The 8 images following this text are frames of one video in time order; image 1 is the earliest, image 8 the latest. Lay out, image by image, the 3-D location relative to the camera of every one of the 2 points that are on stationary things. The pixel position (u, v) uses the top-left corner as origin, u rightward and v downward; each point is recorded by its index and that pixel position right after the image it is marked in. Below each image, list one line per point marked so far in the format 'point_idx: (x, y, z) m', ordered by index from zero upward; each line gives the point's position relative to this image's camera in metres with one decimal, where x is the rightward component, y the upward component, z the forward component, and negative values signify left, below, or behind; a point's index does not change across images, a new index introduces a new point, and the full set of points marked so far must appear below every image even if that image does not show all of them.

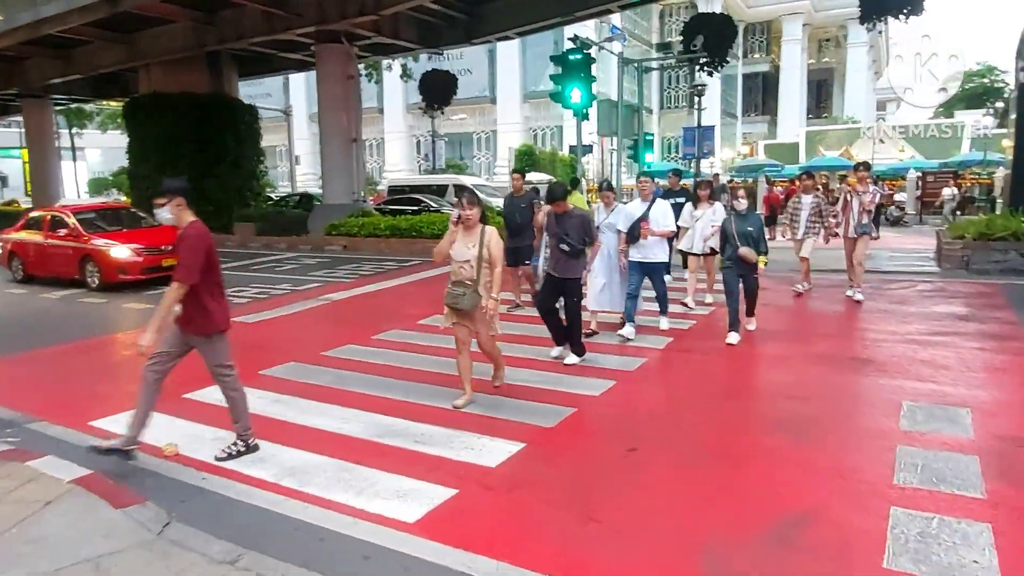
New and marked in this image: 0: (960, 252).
0: (+8.9, +0.7, +14.1) m
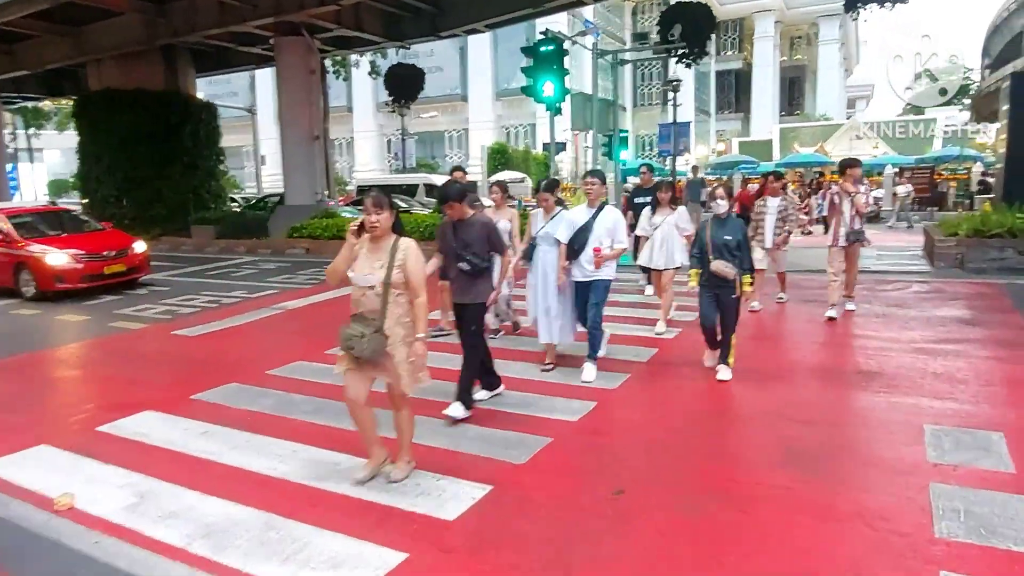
0: (+8.4, +0.7, +13.4) m
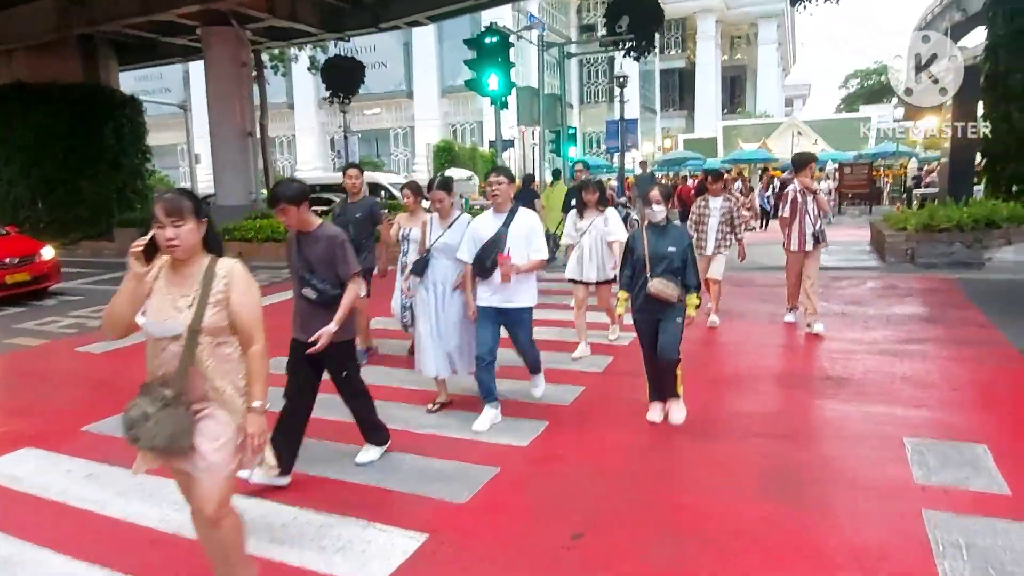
0: (+7.3, +0.8, +13.2) m
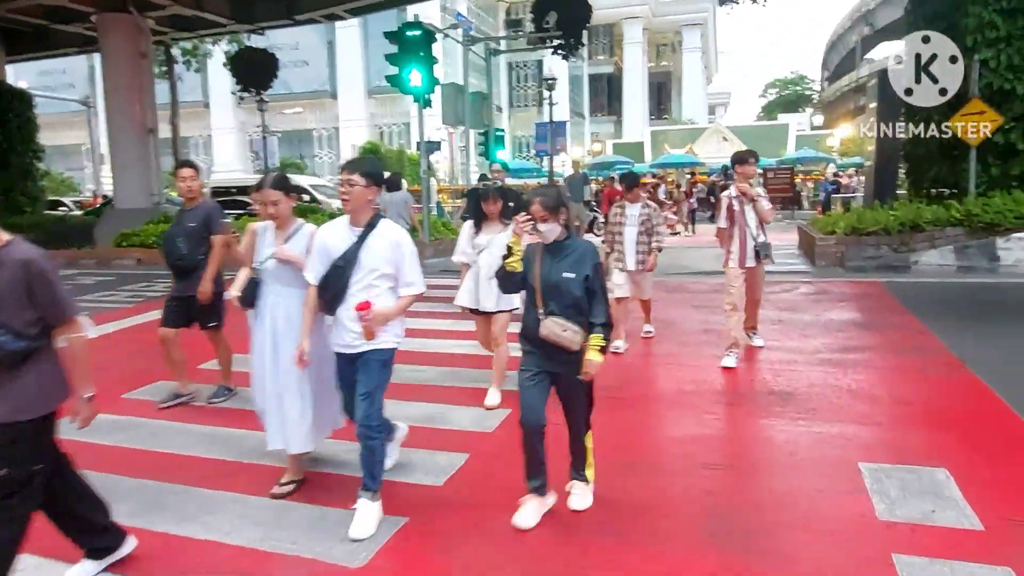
0: (+6.0, +0.7, +13.0) m
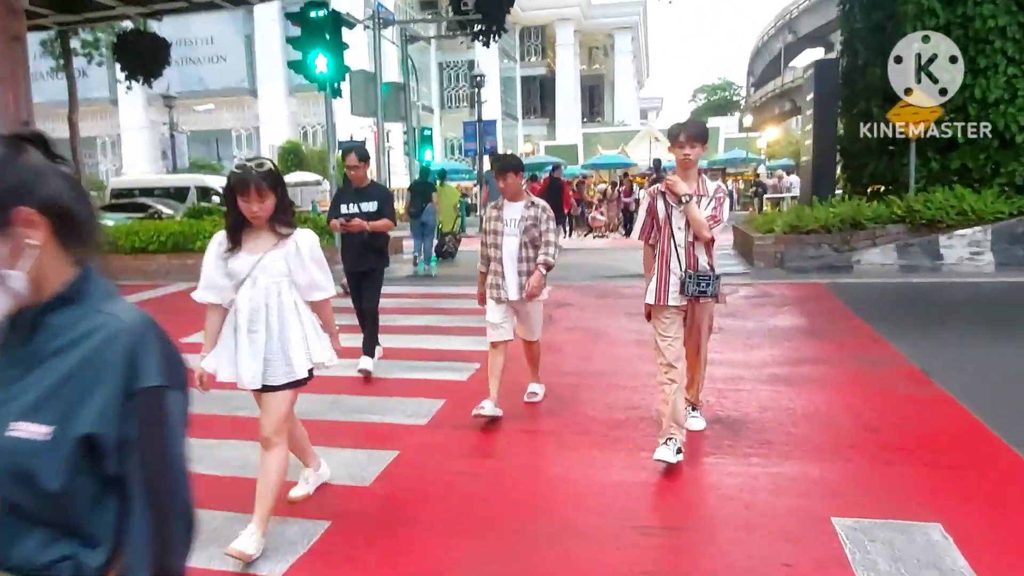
0: (+4.5, +0.7, +12.2) m
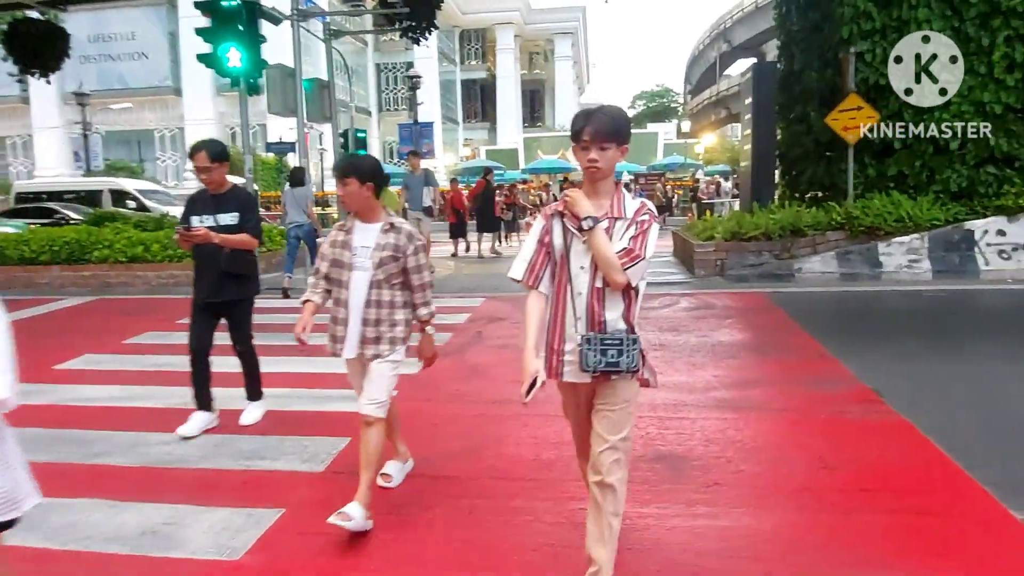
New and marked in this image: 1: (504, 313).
0: (+3.4, +0.5, +11.7) m
1: (-0.1, -0.3, +9.9) m
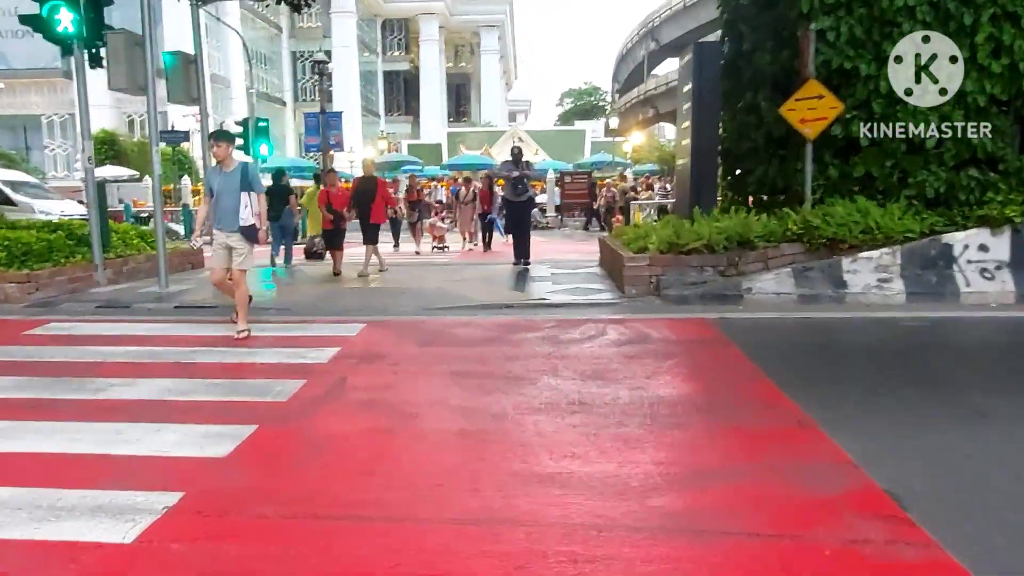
0: (+1.9, +0.2, +9.8) m
1: (-1.4, -0.6, +7.6) m
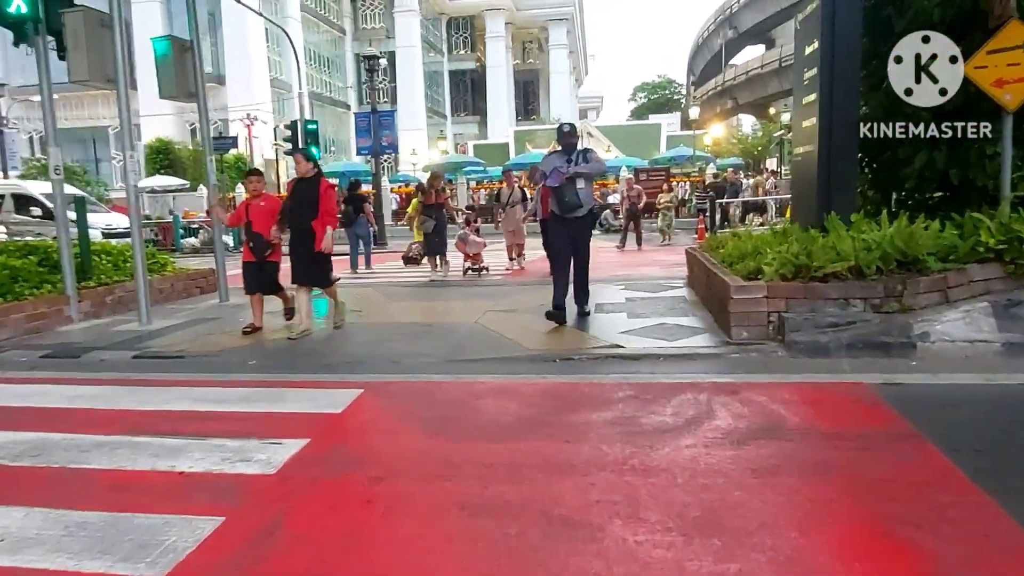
0: (+2.5, -0.2, +6.9) m
1: (-1.0, -1.1, +5.1) m
